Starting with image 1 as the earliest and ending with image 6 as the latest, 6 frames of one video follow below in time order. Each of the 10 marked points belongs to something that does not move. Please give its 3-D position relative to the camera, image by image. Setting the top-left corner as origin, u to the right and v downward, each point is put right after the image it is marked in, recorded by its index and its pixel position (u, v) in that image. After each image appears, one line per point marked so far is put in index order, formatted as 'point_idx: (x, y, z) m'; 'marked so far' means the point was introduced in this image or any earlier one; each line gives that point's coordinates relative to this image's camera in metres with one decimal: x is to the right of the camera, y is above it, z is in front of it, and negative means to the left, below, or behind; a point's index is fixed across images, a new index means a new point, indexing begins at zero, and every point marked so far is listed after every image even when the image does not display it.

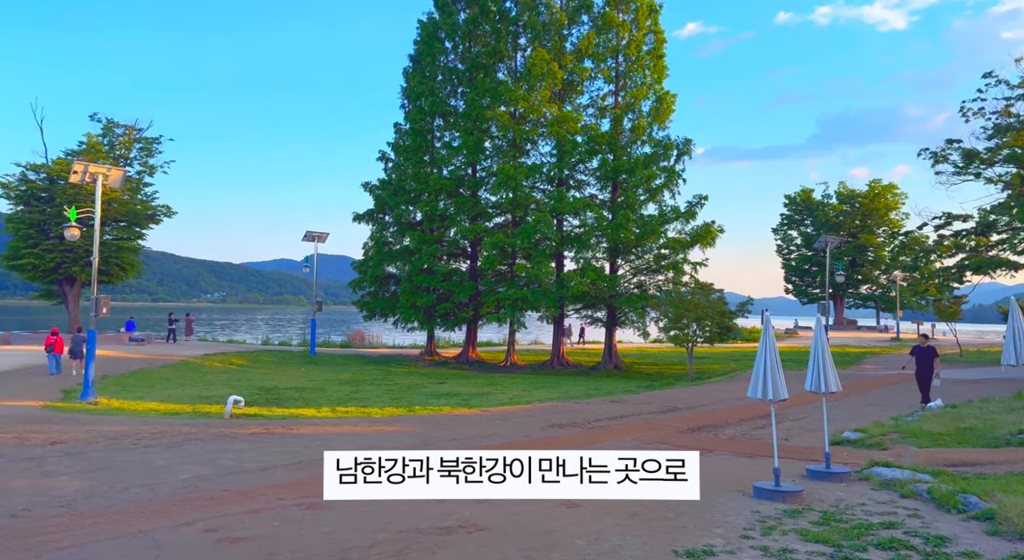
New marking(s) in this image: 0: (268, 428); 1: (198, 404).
0: (-4.6, -2.7, +14.1) m
1: (-8.1, -3.2, +19.4) m
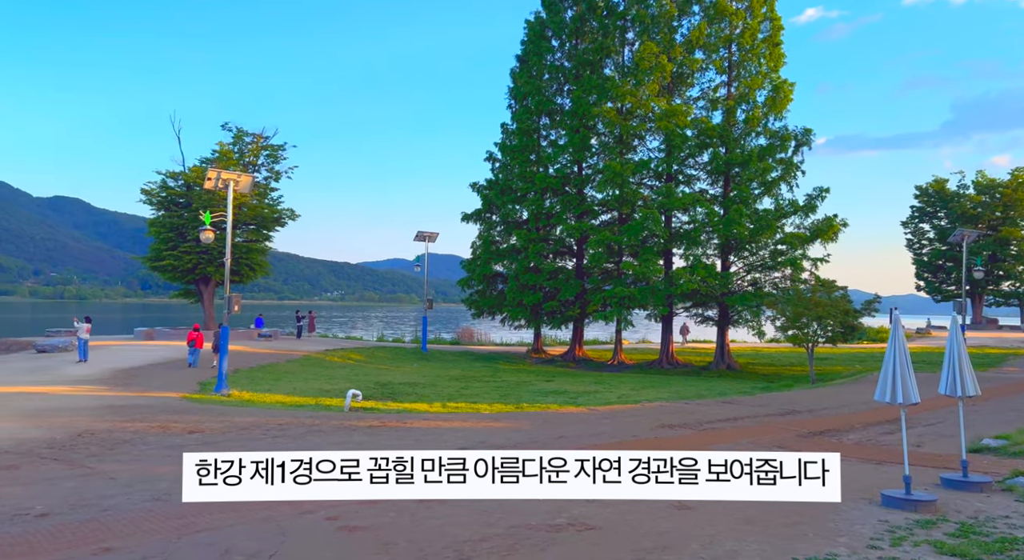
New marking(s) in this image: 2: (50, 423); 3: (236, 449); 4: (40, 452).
0: (-2.5, -2.7, +14.6) m
1: (-5.2, -3.1, +20.3) m
2: (-9.2, -2.8, +15.0) m
3: (-4.3, -2.6, +11.8) m
4: (-7.4, -2.7, +11.8) m
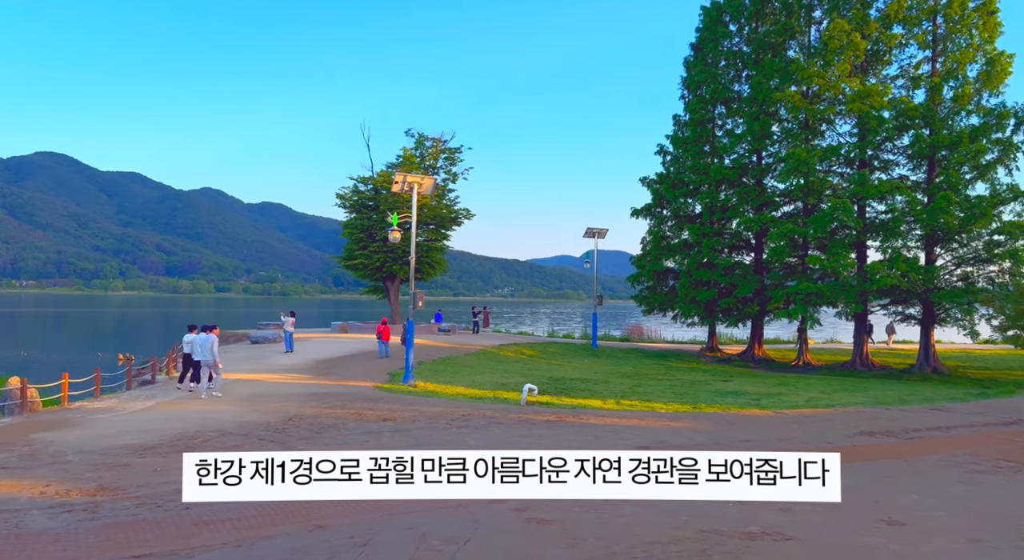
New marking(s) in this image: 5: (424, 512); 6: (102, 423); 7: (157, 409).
0: (+1.0, -2.7, +14.8) m
1: (-0.4, -3.1, +20.9) m
2: (-5.5, -2.8, +16.7) m
3: (-1.4, -2.6, +12.4) m
4: (-4.4, -2.7, +13.1) m
5: (-0.9, -2.3, +7.6) m
6: (-8.2, -2.9, +15.3) m
7: (-8.2, -3.0, +17.5) m
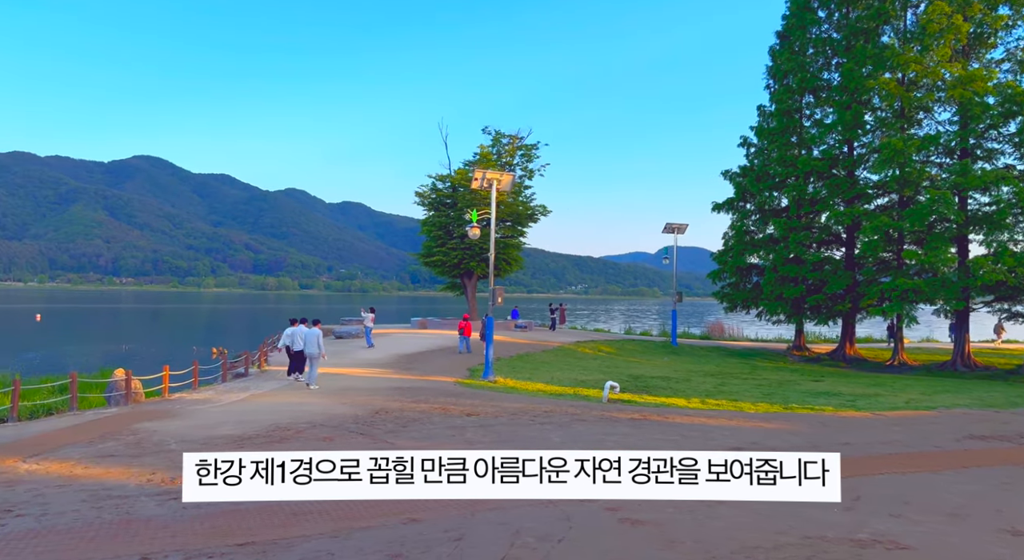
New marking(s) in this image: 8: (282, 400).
0: (+2.6, -2.6, +14.5) m
1: (+1.8, -3.0, +20.8) m
2: (-3.6, -2.7, +17.0) m
3: (0.0, -2.5, +12.4) m
4: (-2.9, -2.6, +13.4) m
5: (0.0, -2.3, +7.5) m
6: (-6.5, -2.8, +15.9) m
7: (-6.3, -2.9, +18.2) m
8: (-5.5, -2.9, +18.1) m
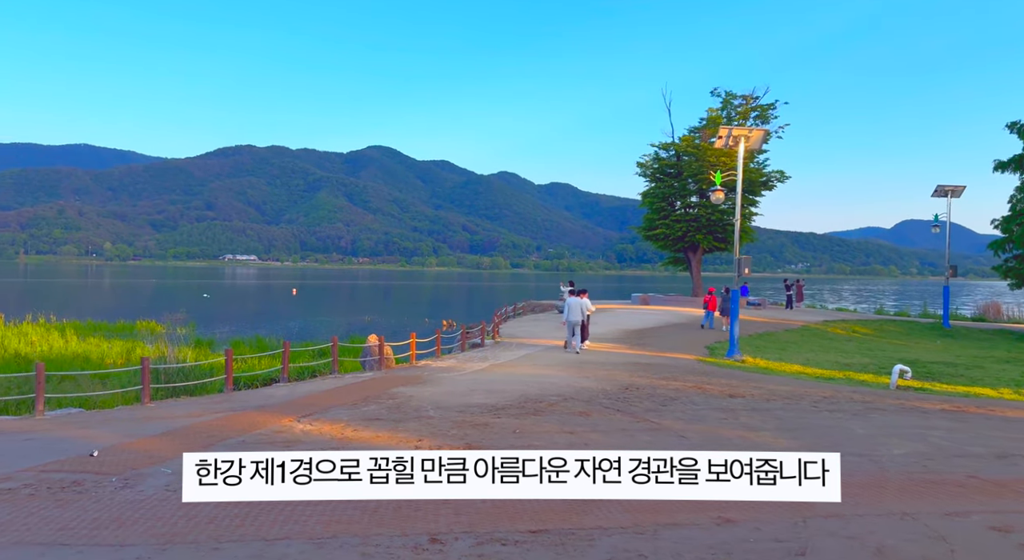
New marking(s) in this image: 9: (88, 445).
0: (+7.1, -2.0, +12.0) m
1: (+8.1, -2.2, +18.2) m
2: (+1.8, -2.0, +16.1) m
3: (+4.0, -2.0, +10.7) m
4: (+1.5, -2.0, +12.4) m
5: (+2.7, -1.9, +5.9) m
6: (-1.3, -2.1, +15.8) m
7: (-0.5, -2.2, +17.9) m
8: (+0.3, -2.1, +17.6) m
9: (-5.2, -2.0, +9.3) m
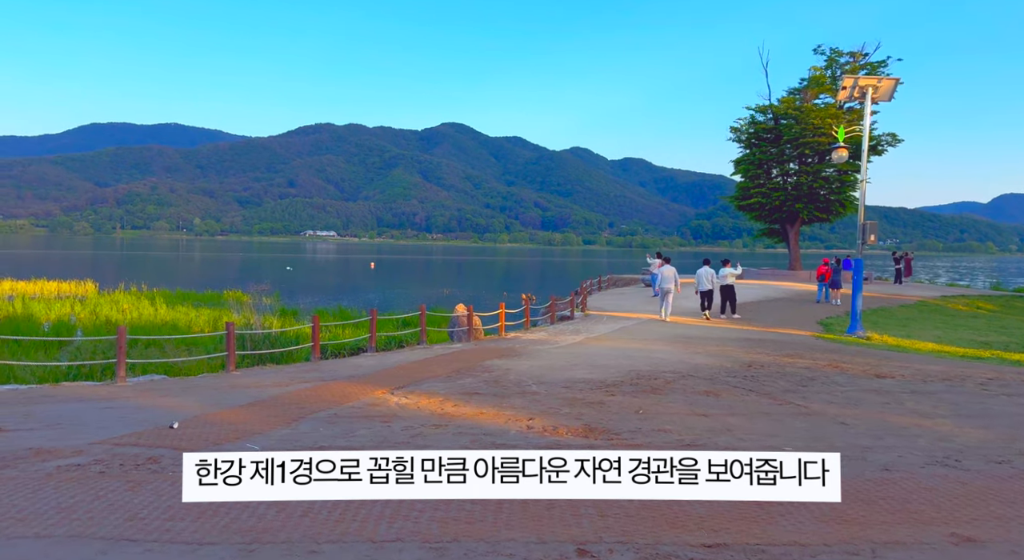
0: (+8.6, -1.5, +10.0) m
1: (+10.2, -1.5, +16.1) m
2: (+3.8, -1.4, +14.6) m
3: (+5.4, -1.5, +9.0) m
4: (+3.1, -1.4, +11.0) m
5: (+3.7, -1.5, +4.4) m
6: (+0.7, -1.4, +14.6) m
7: (+1.7, -1.4, +16.6) m
8: (+2.4, -1.4, +16.3) m
9: (-3.8, -1.5, +8.5) m
